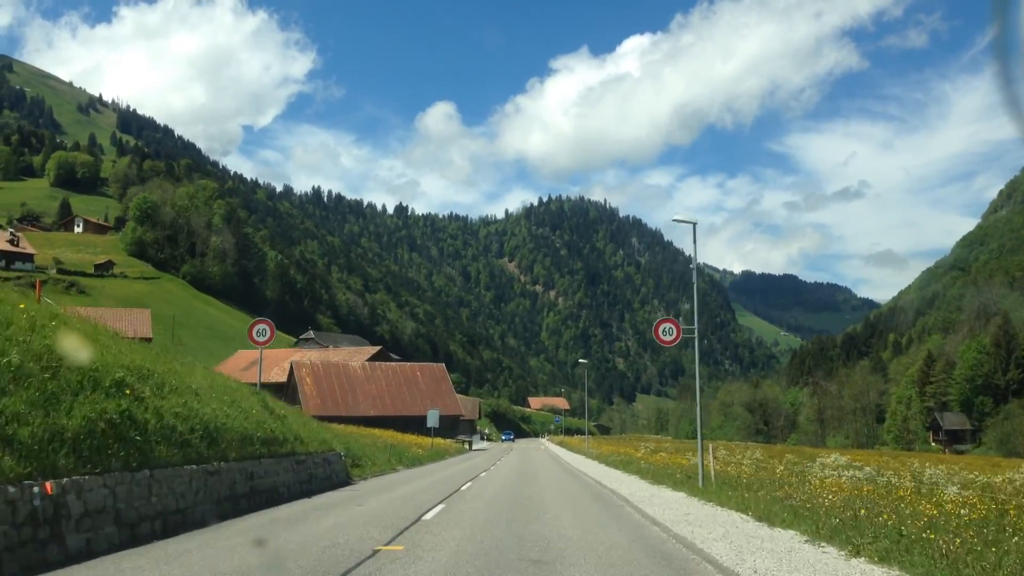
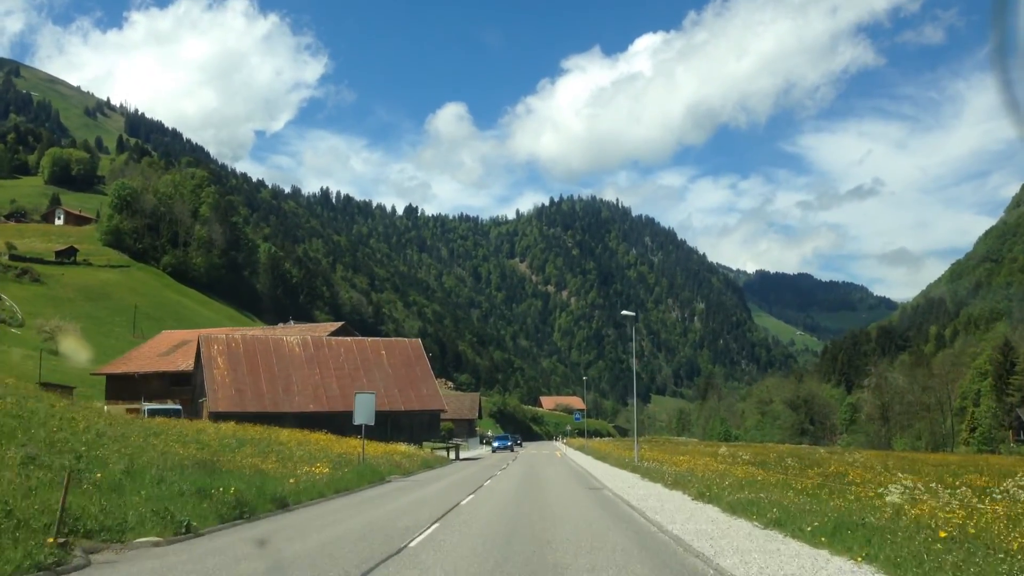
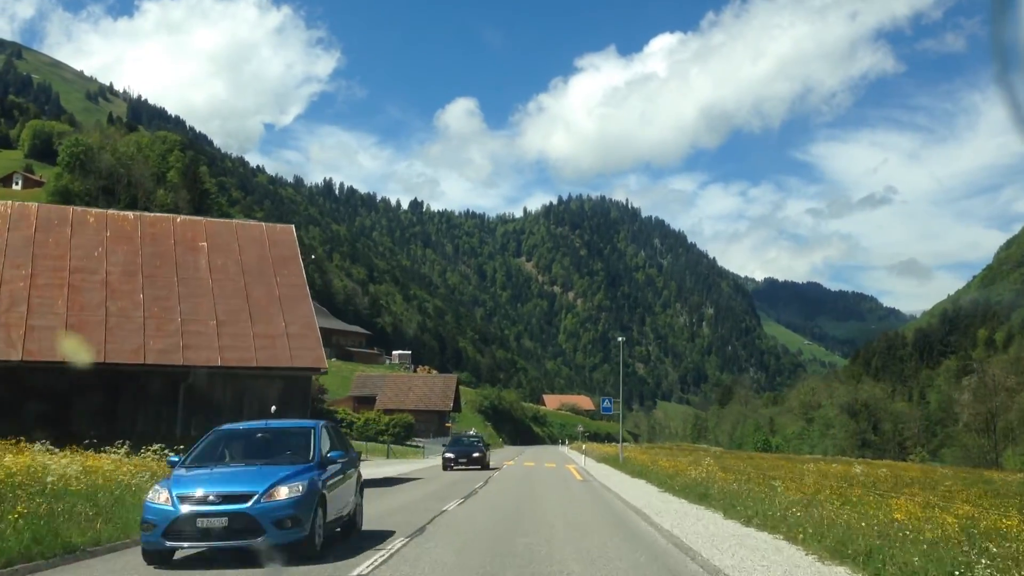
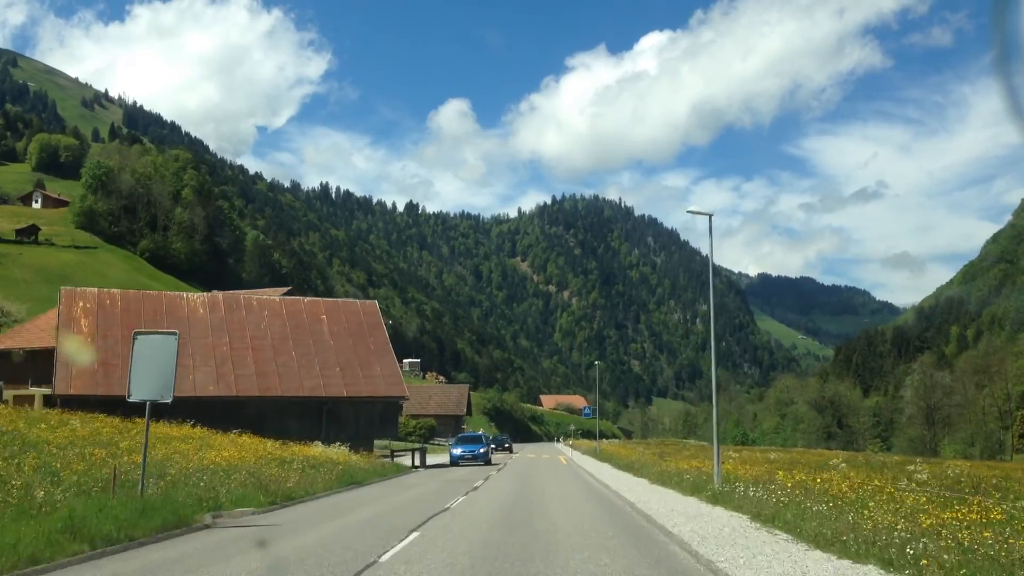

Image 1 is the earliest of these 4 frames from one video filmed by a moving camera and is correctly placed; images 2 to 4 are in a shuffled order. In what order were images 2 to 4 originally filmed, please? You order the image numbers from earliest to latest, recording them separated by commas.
2, 4, 3
